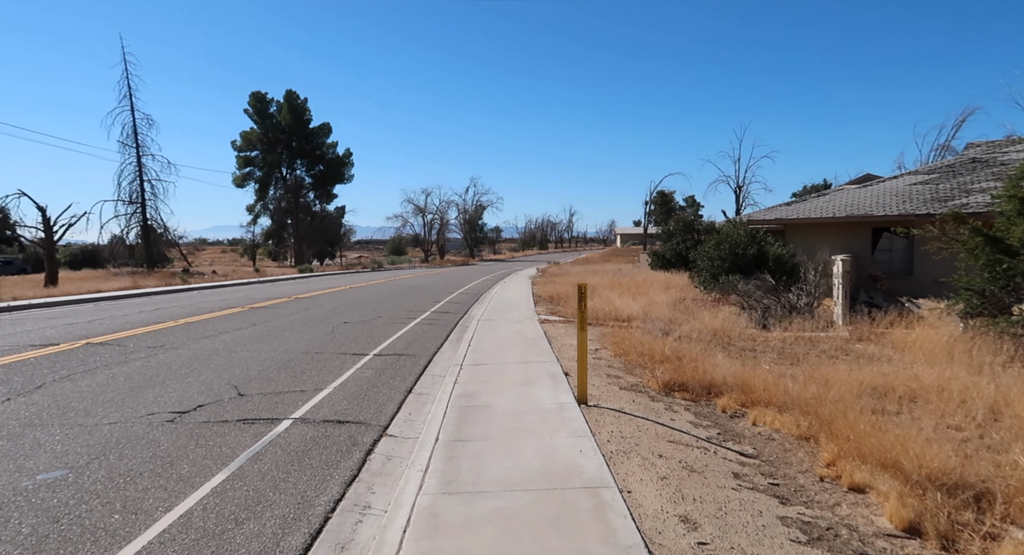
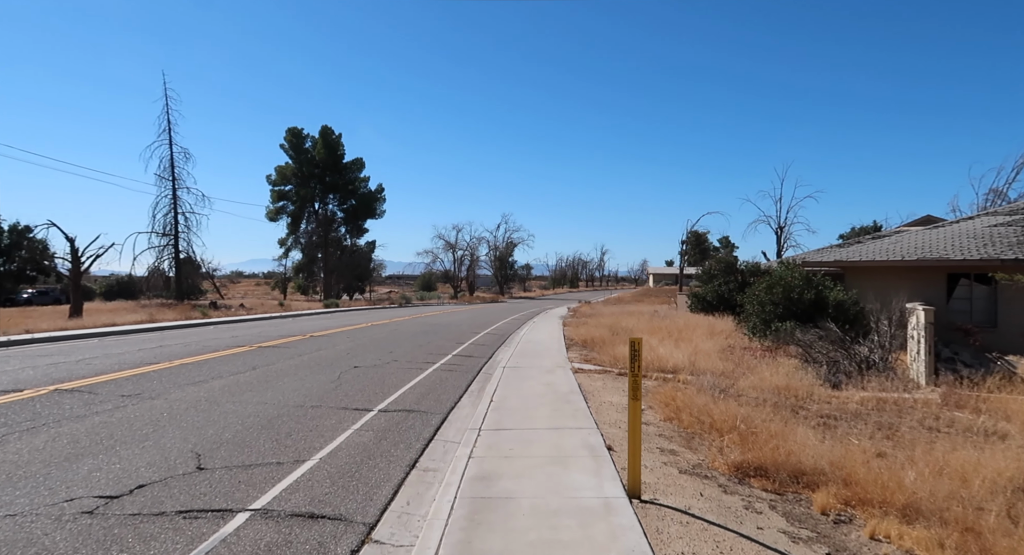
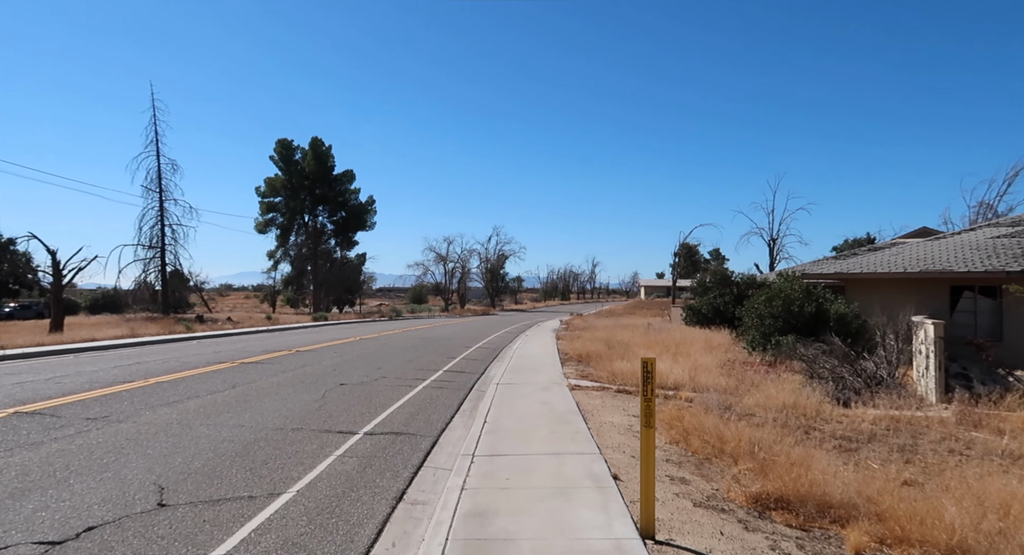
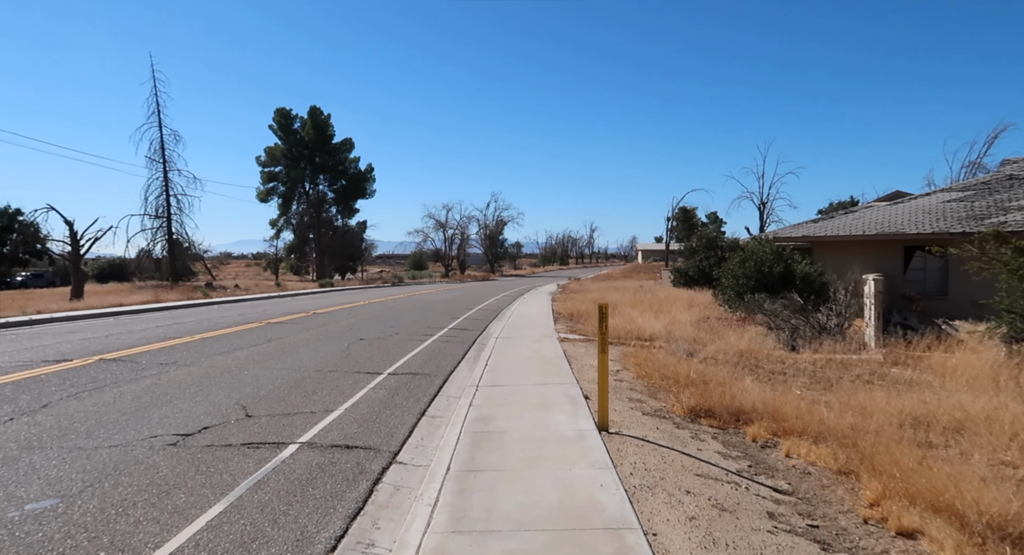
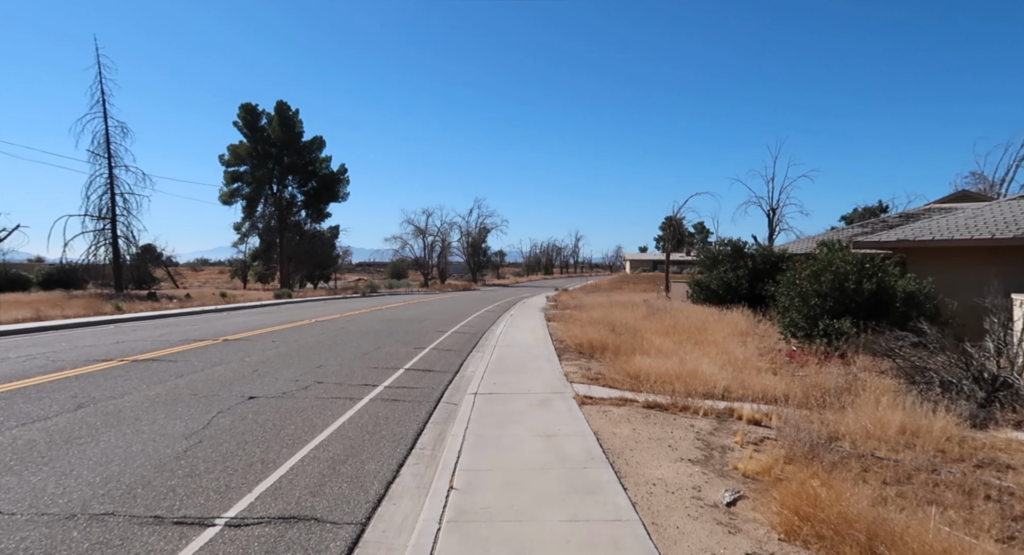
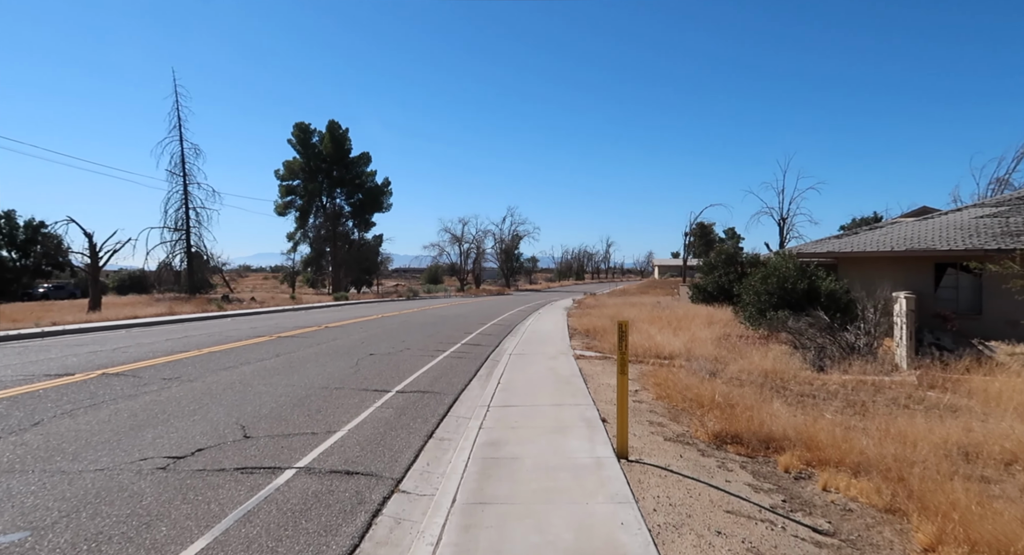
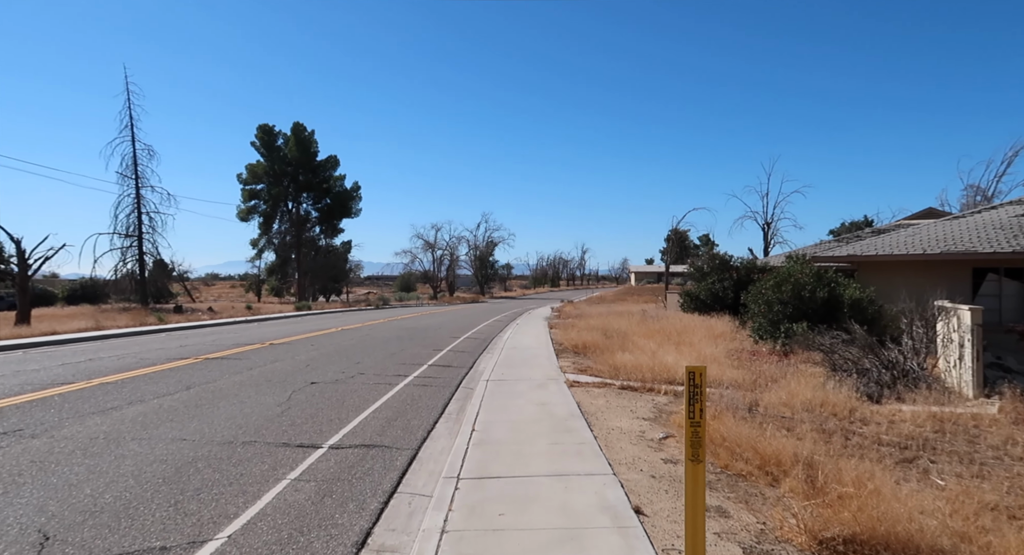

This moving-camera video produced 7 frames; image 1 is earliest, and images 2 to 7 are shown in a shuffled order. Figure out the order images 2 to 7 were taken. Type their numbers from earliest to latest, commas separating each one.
4, 6, 2, 3, 7, 5
